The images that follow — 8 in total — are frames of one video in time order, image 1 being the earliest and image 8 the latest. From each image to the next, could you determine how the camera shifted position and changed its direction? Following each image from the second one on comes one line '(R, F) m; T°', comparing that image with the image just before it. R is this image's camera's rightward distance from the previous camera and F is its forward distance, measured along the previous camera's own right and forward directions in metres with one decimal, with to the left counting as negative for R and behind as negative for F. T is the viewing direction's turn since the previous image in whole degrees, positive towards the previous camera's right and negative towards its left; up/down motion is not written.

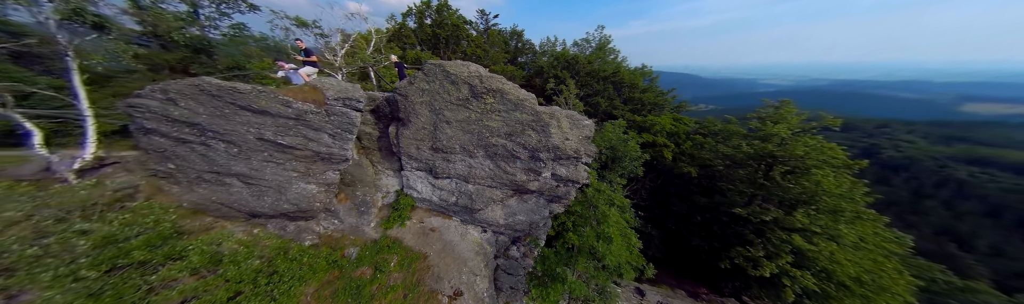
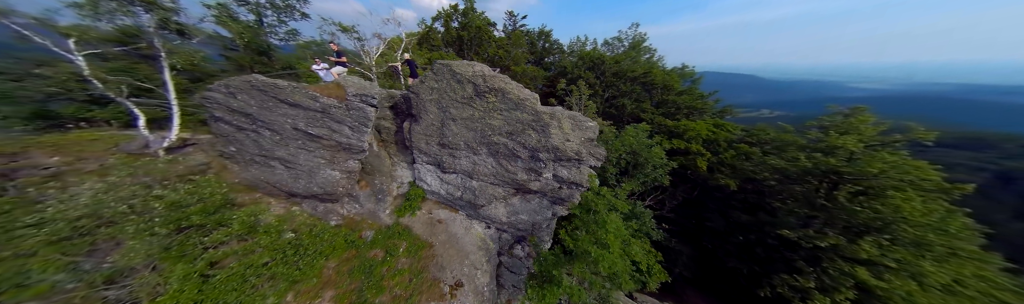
(+0.5, 0.0) m; -5°
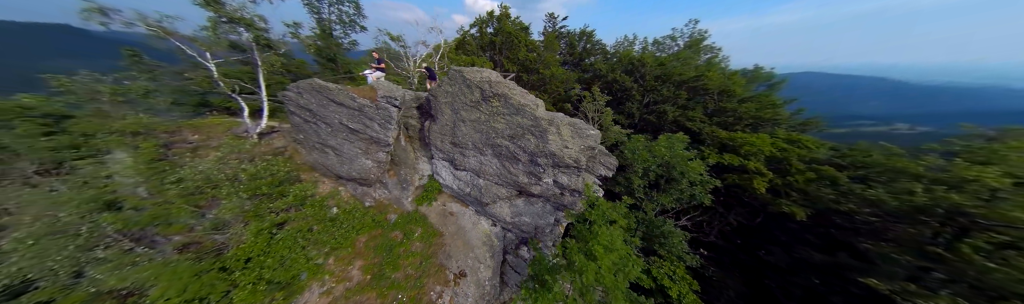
(+0.8, -0.1) m; -8°
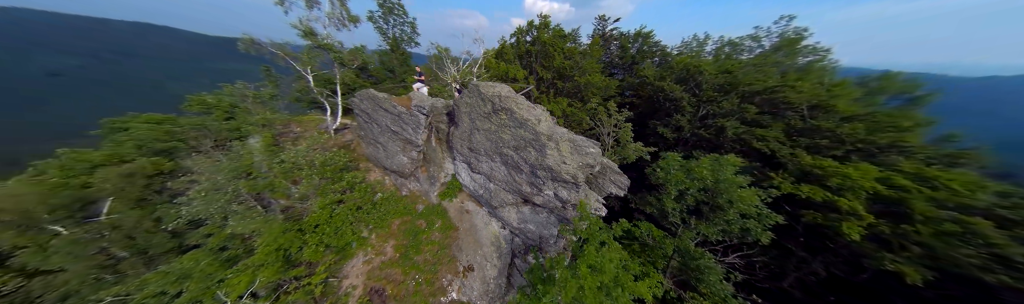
(+0.9, -0.3) m; -10°
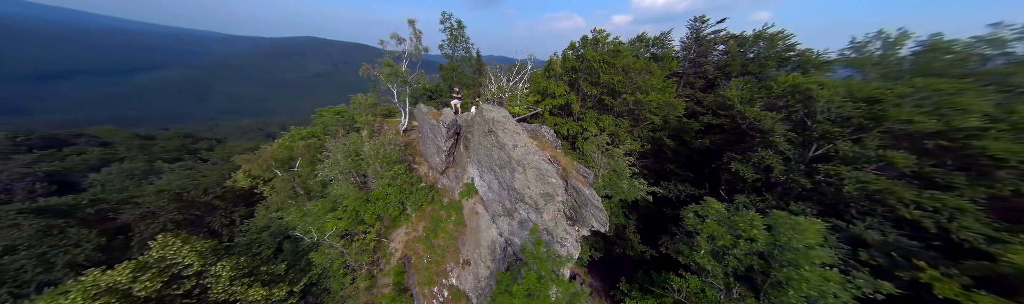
(+2.5, -0.5) m; -16°
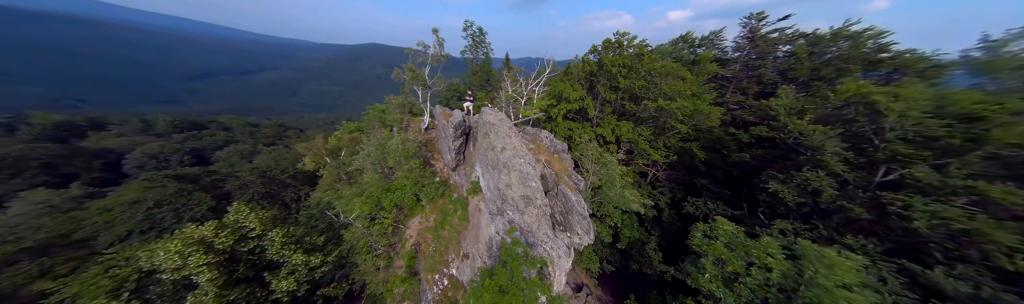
(+1.2, -0.3) m; -7°
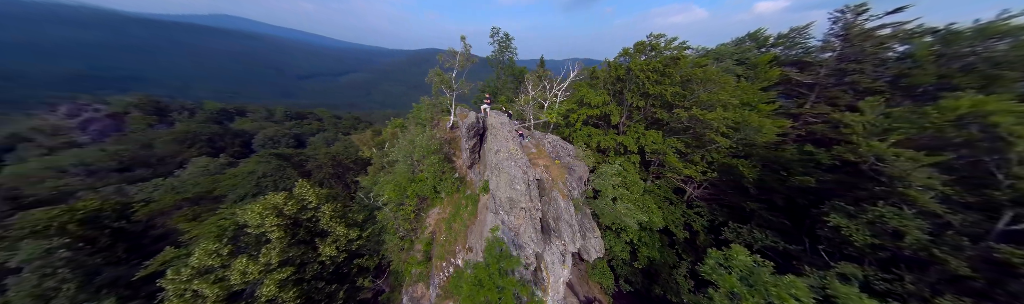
(+1.1, -0.5) m; -8°
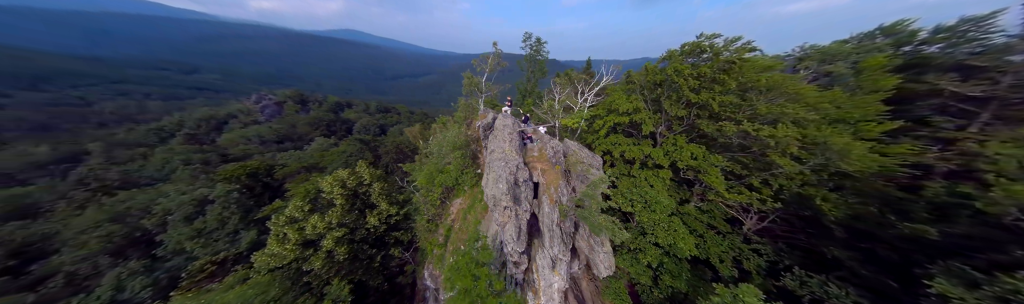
(+1.4, -0.7) m; -10°
